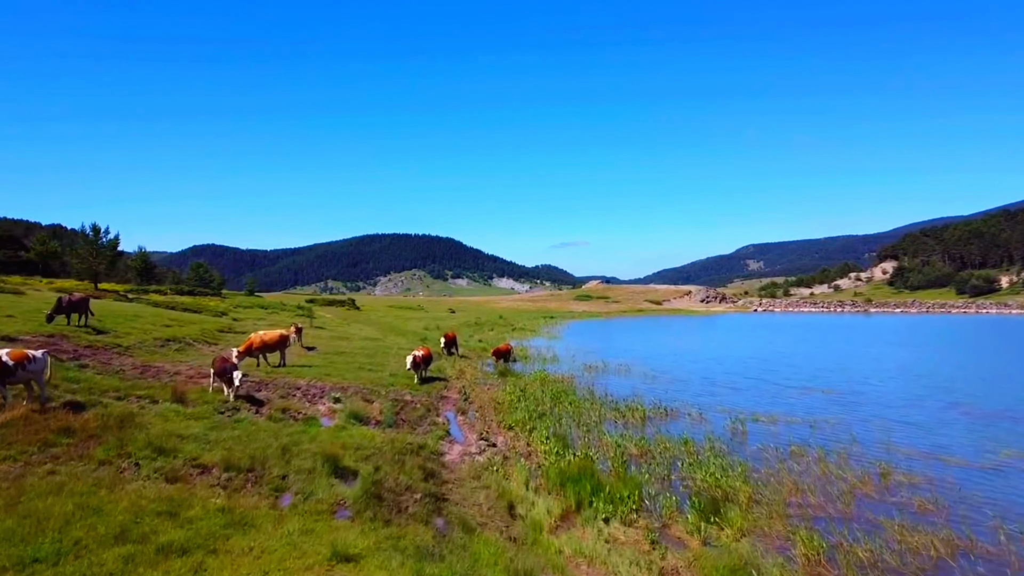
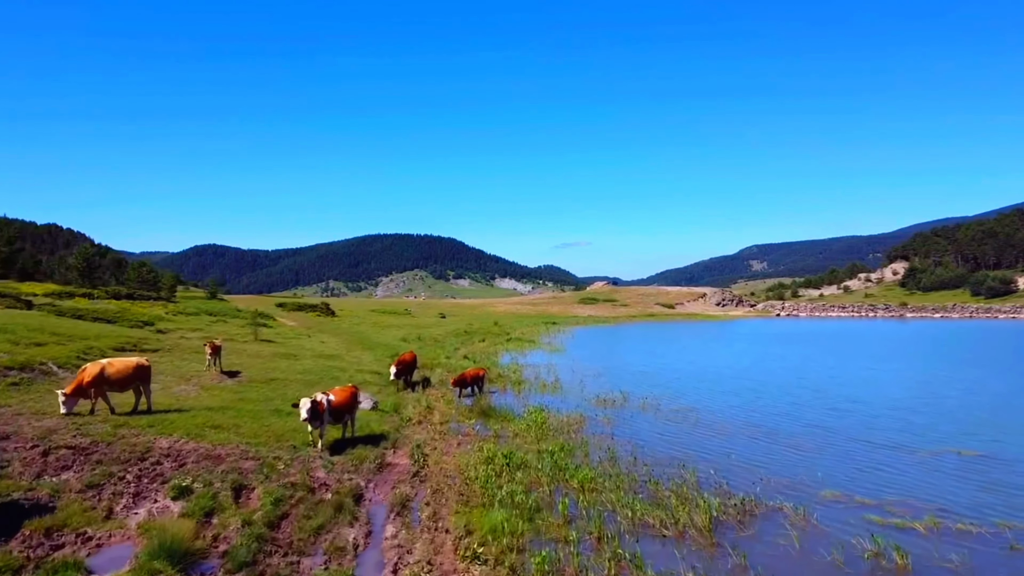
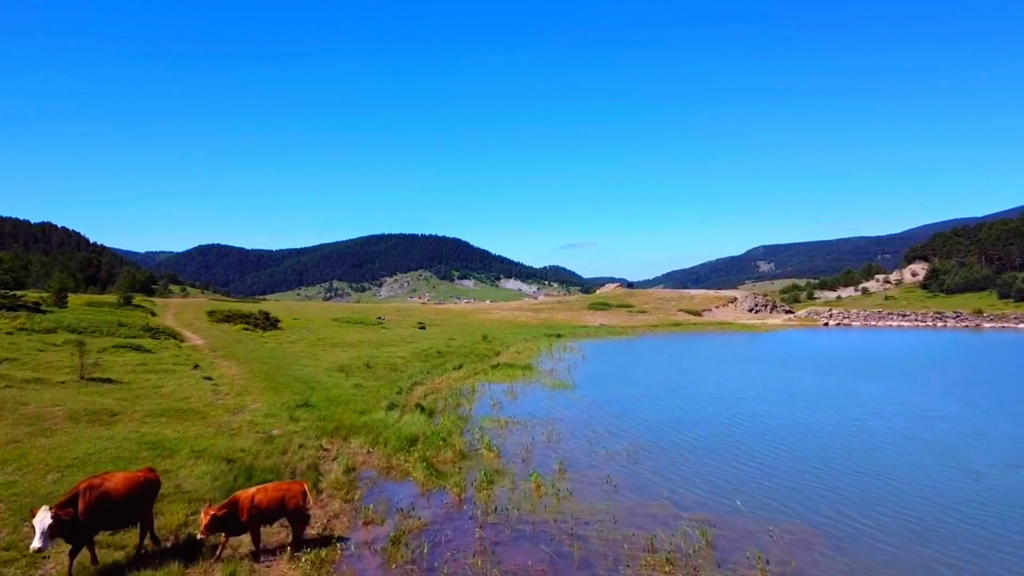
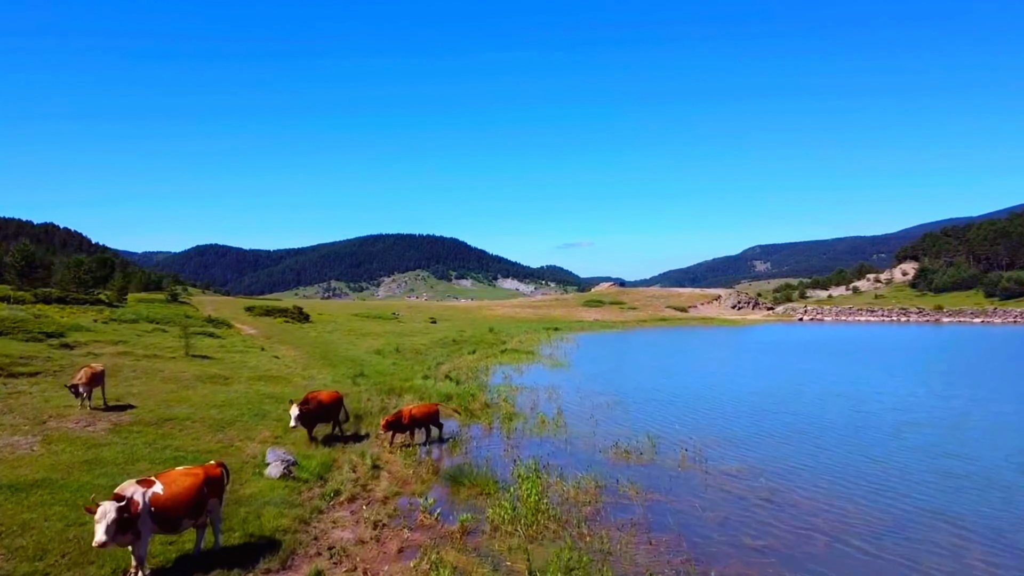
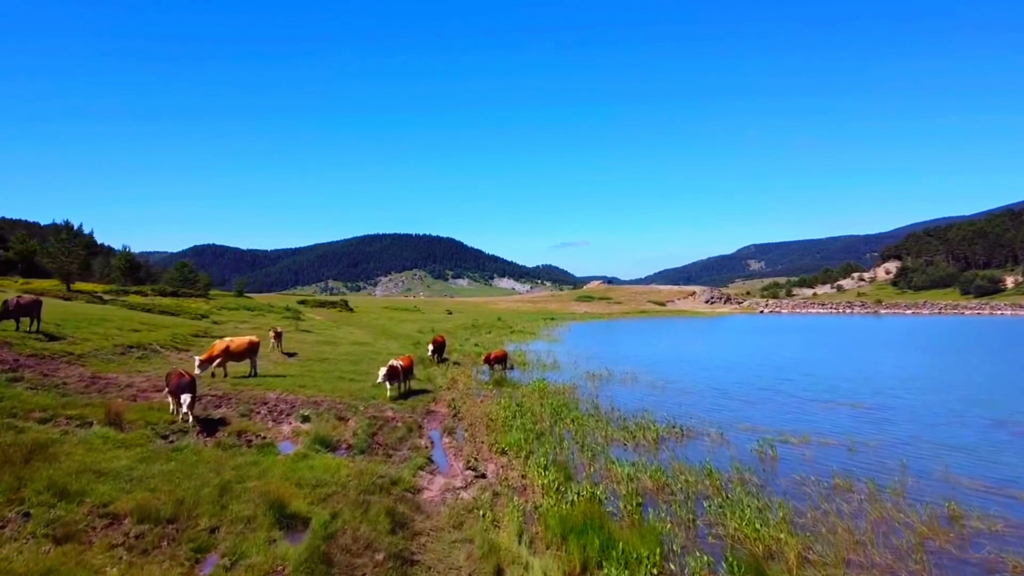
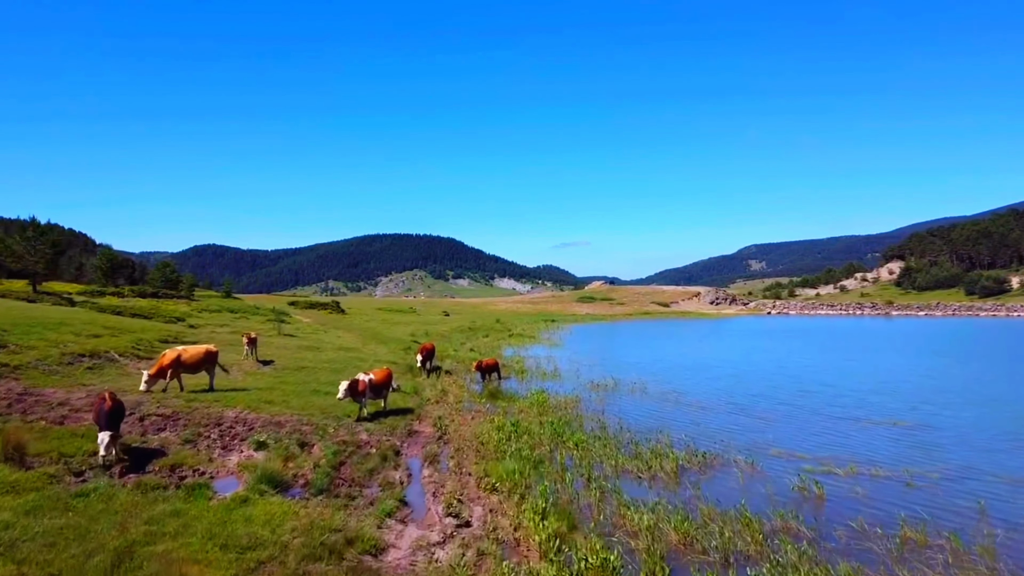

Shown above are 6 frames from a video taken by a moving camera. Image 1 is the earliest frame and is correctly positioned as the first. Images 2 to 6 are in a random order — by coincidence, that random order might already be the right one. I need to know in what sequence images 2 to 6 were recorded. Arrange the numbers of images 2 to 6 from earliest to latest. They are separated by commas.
5, 6, 2, 4, 3
